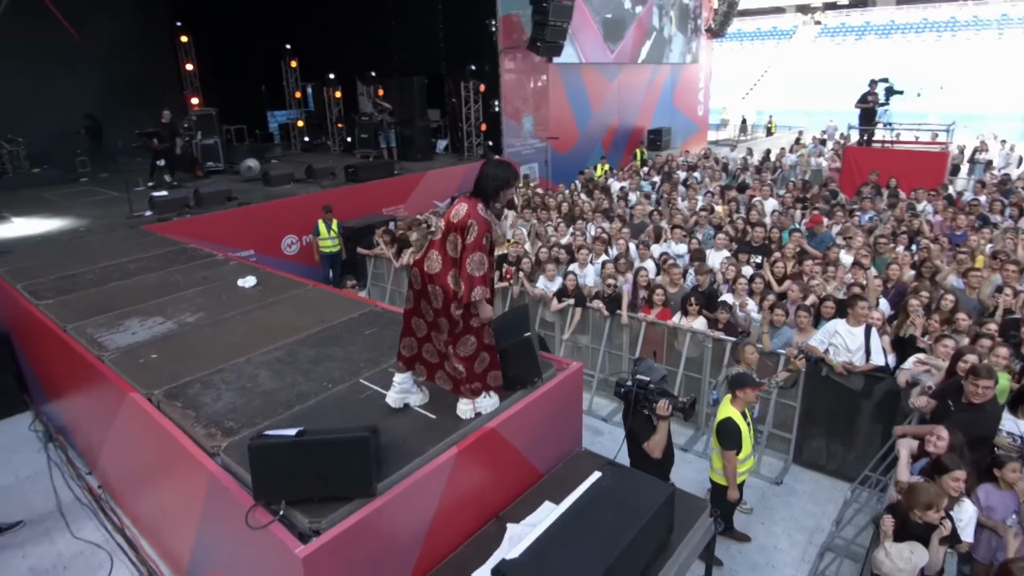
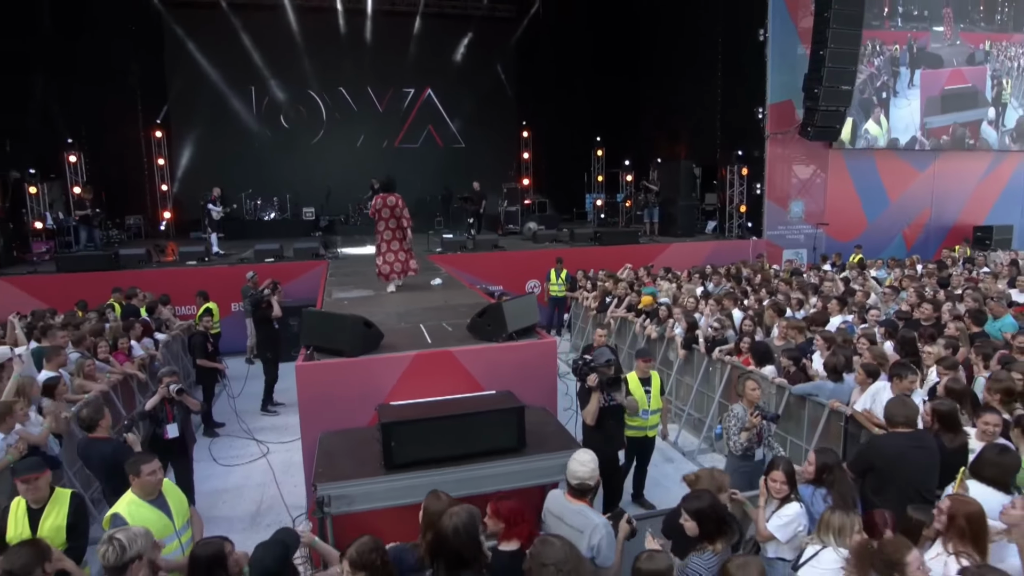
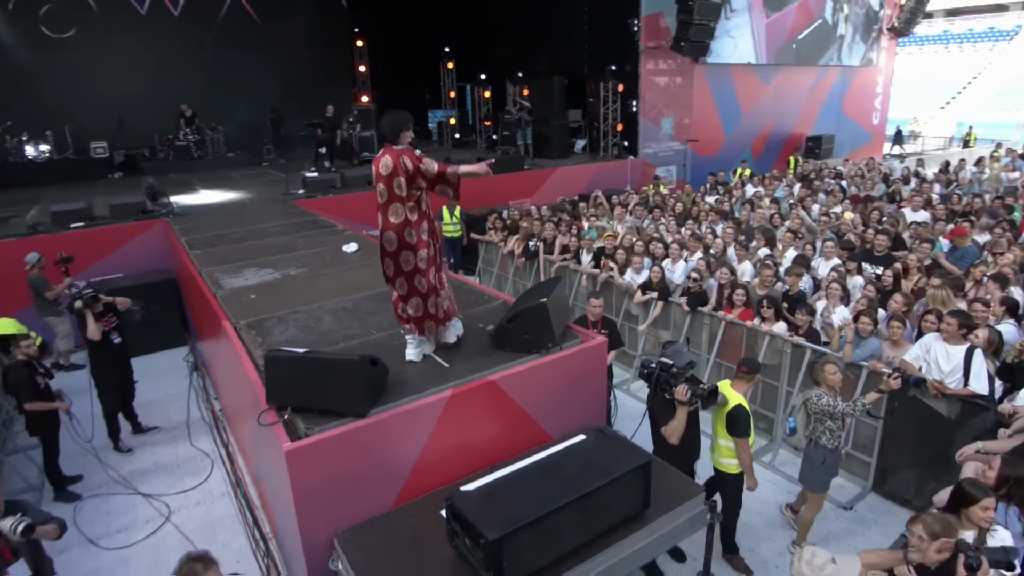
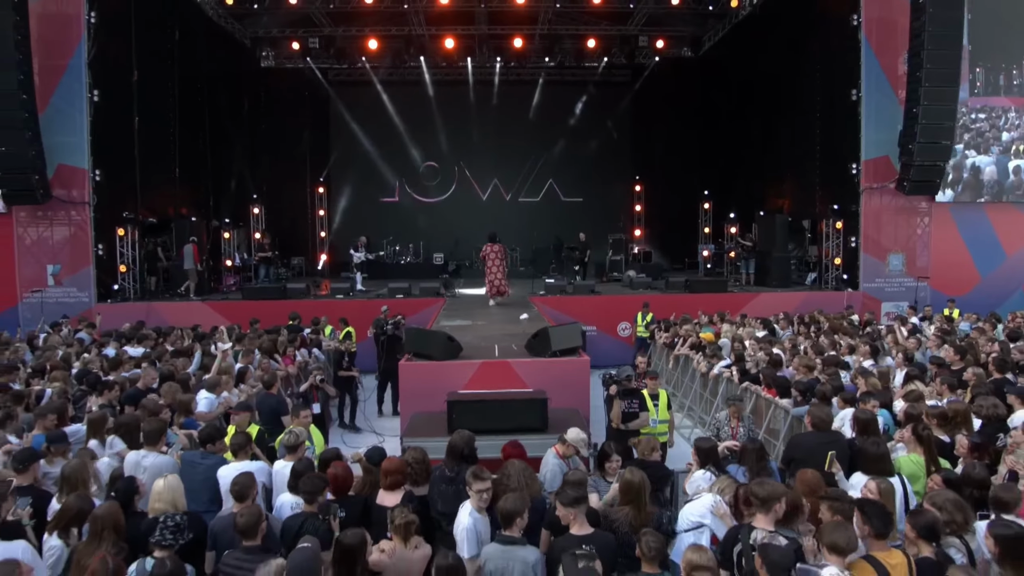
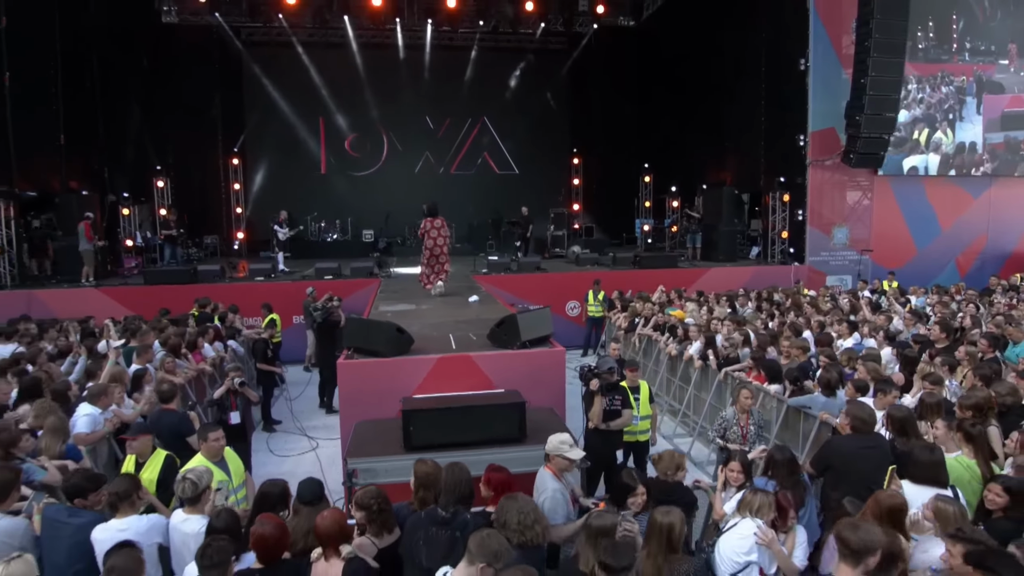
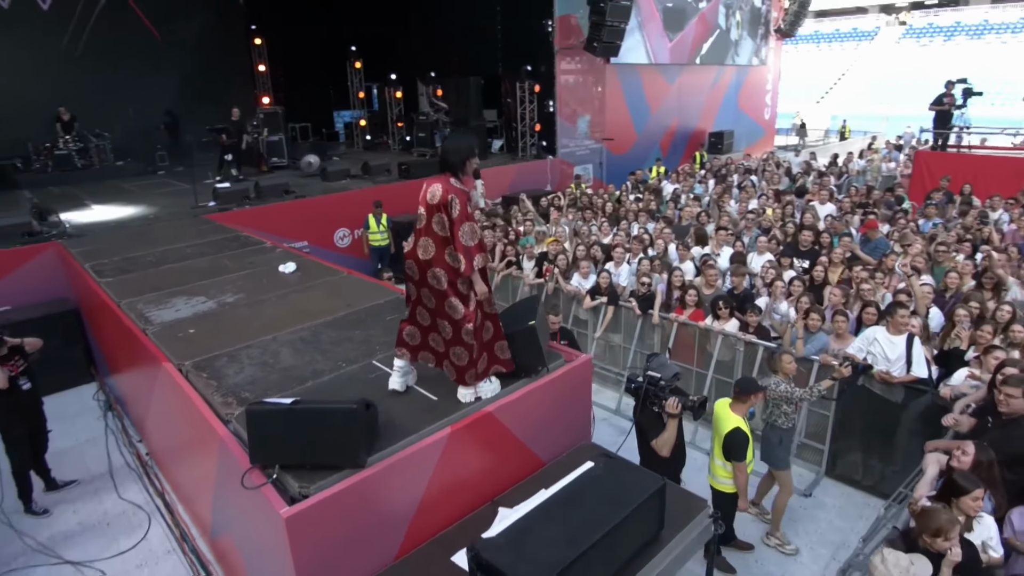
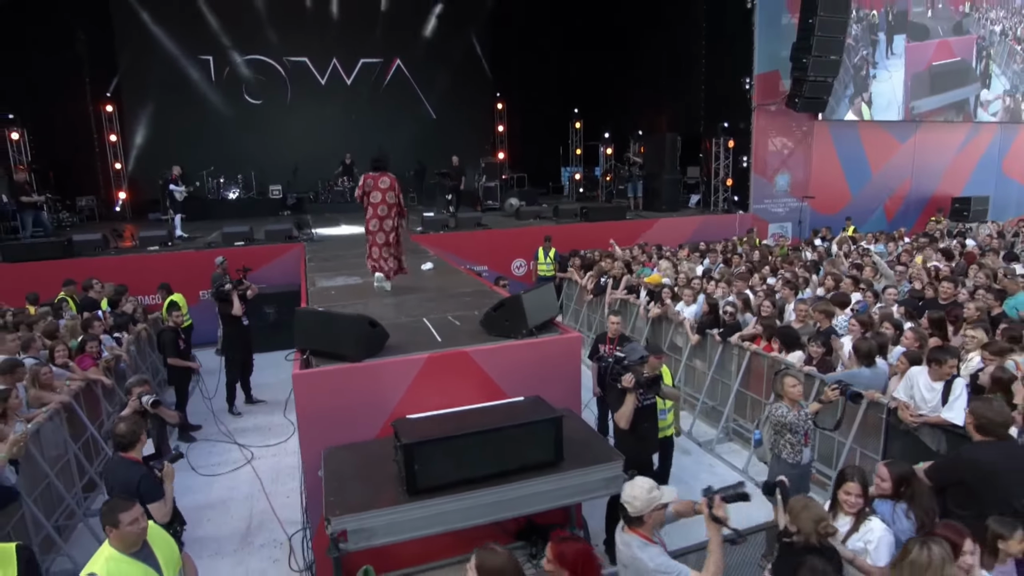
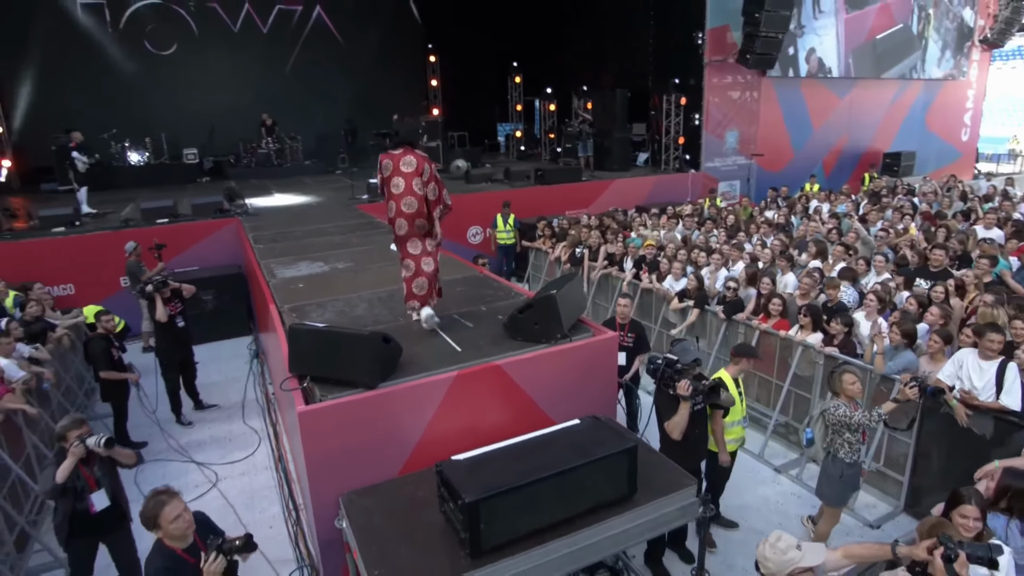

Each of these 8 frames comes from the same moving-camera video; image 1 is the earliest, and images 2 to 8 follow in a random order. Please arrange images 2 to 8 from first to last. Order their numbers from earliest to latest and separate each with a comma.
6, 3, 8, 7, 2, 5, 4
